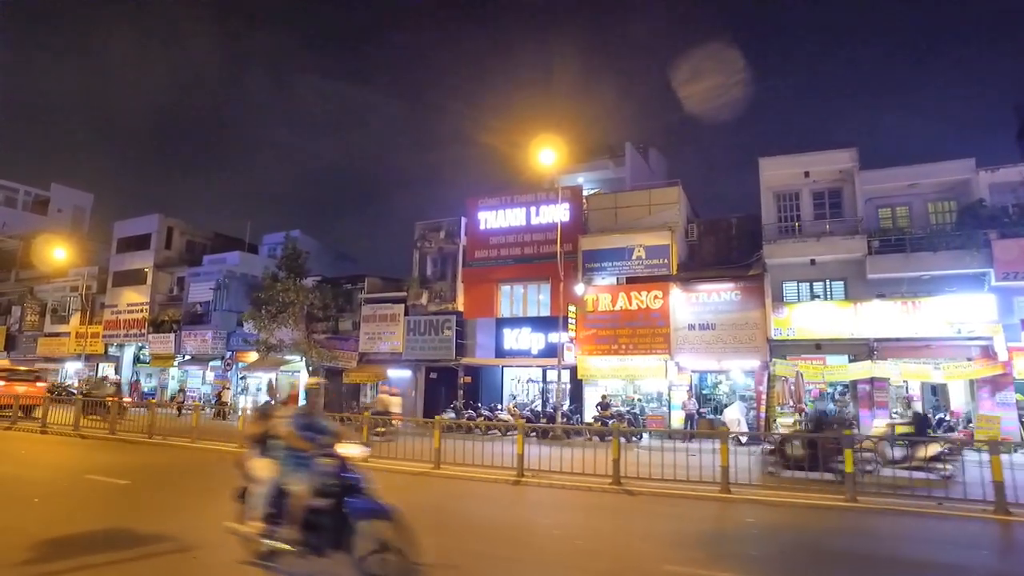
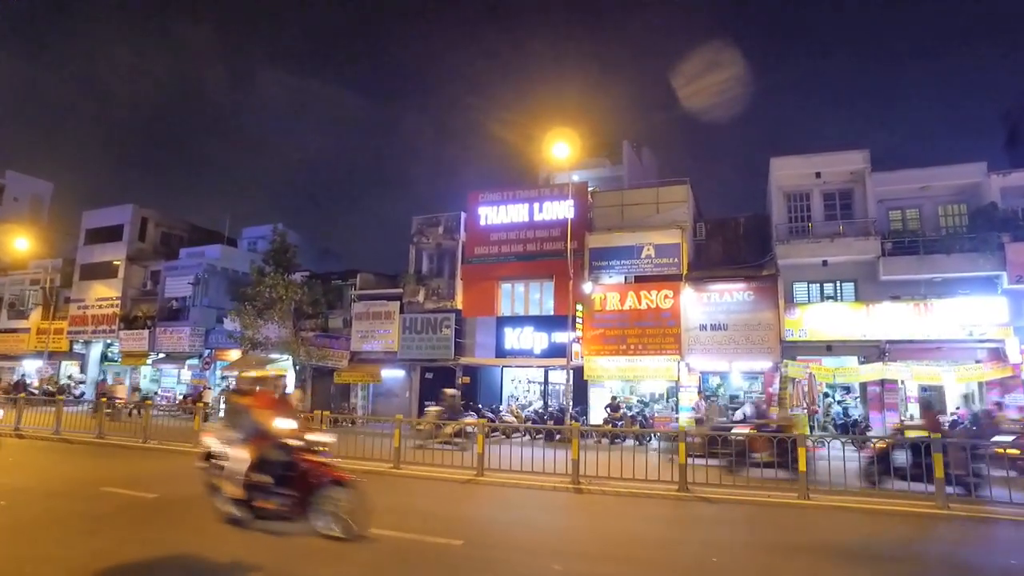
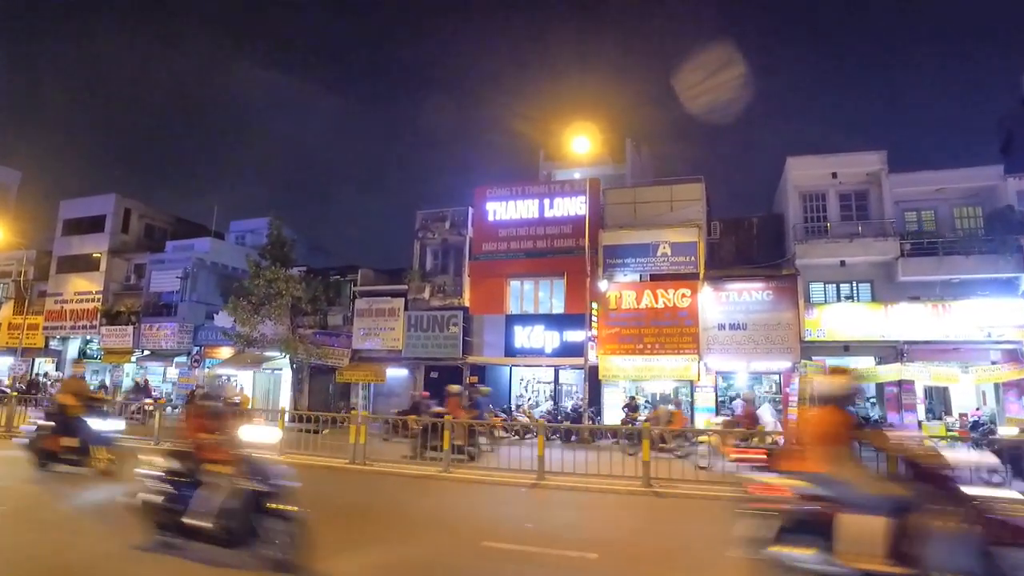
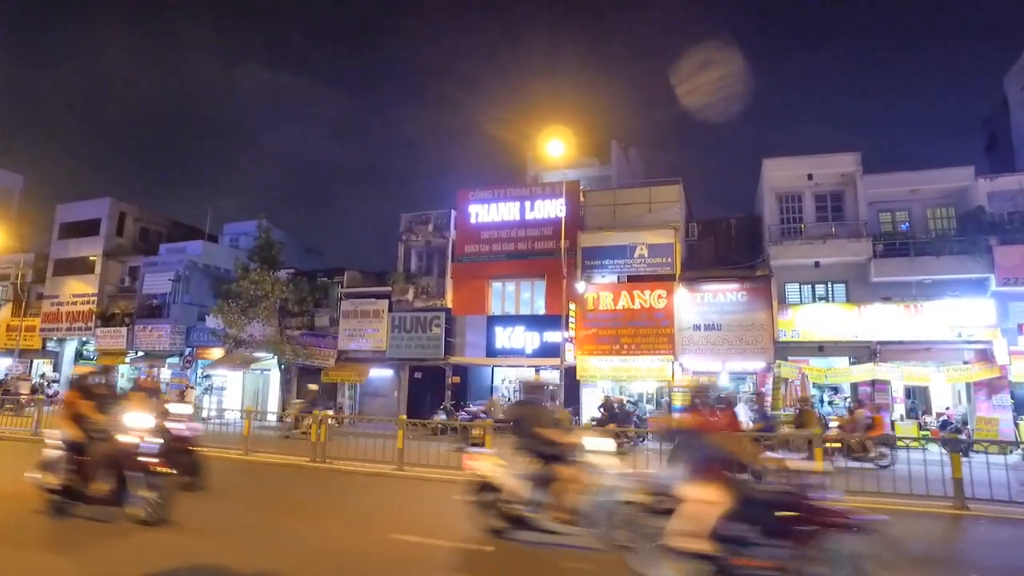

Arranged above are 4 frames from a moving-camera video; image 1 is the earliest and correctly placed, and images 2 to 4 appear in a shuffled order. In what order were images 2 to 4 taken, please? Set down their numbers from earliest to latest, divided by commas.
2, 4, 3
